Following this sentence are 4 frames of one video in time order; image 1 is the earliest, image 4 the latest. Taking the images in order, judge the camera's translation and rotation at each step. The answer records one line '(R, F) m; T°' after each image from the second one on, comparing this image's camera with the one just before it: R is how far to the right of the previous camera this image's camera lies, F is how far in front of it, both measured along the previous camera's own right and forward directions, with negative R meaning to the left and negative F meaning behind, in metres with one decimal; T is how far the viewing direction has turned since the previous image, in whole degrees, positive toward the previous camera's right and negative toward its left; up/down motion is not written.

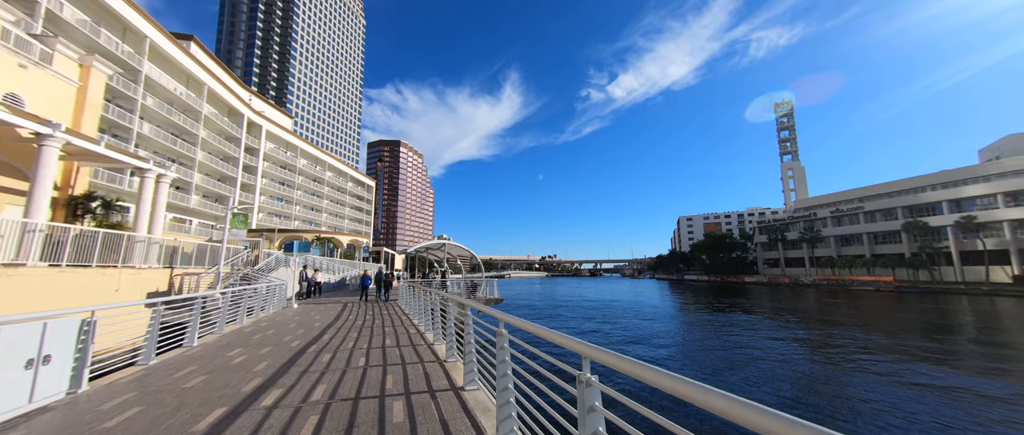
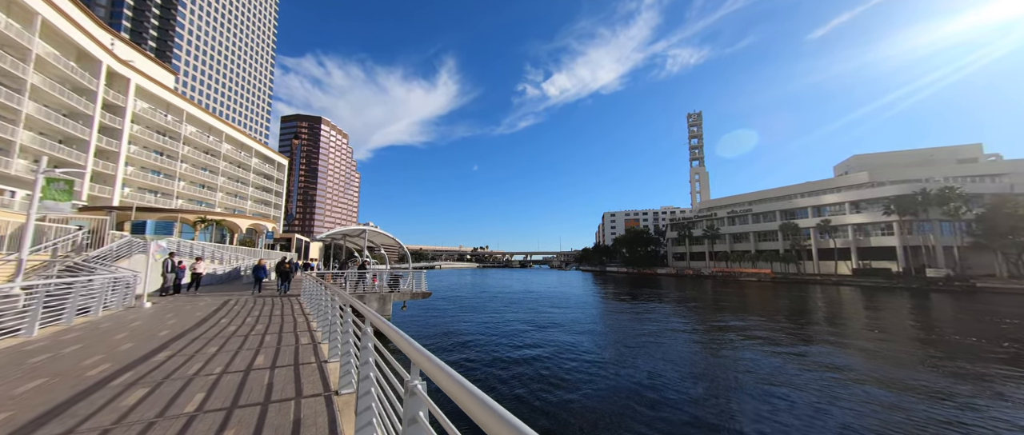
(+0.1, +0.9) m; +13°
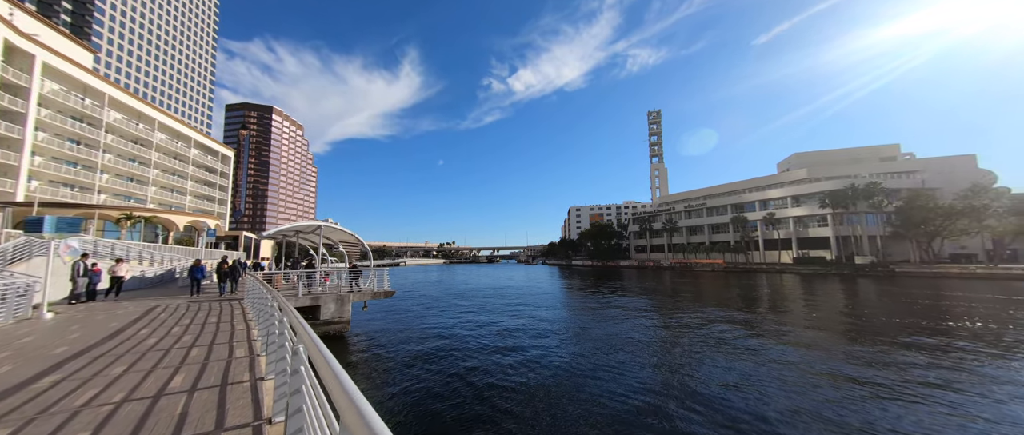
(+0.1, +0.4) m; +6°
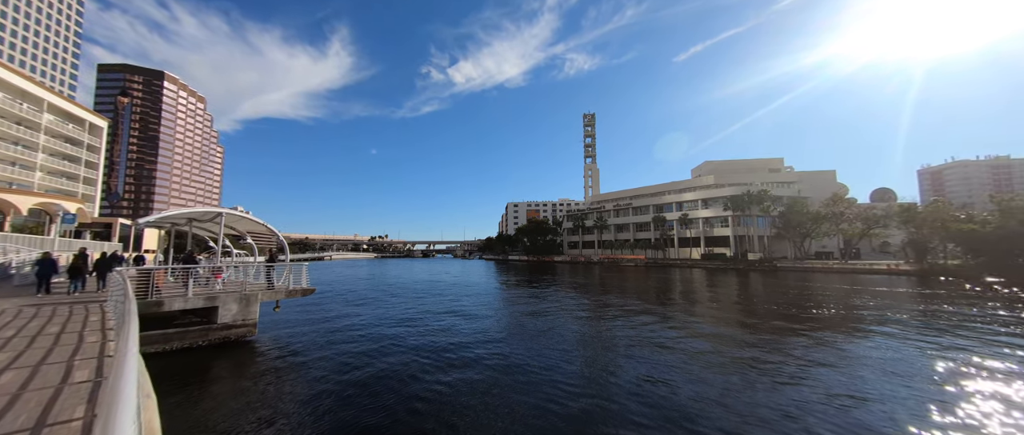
(+0.1, +0.5) m; +12°
